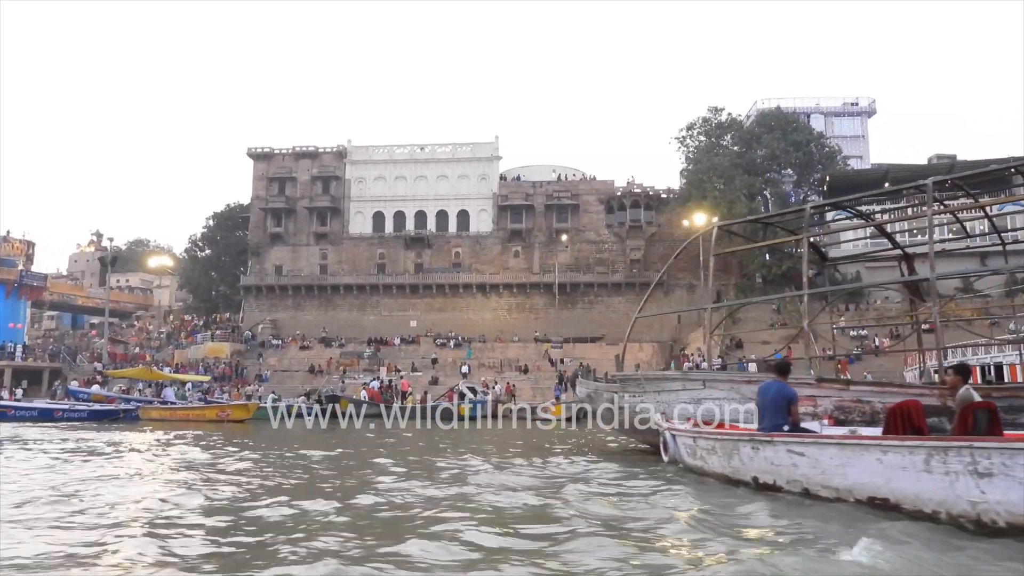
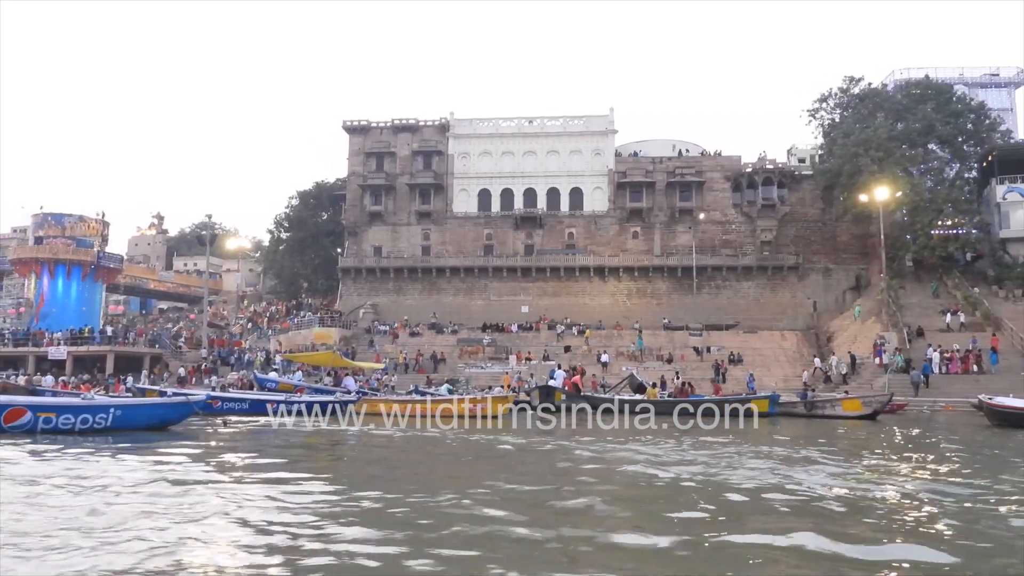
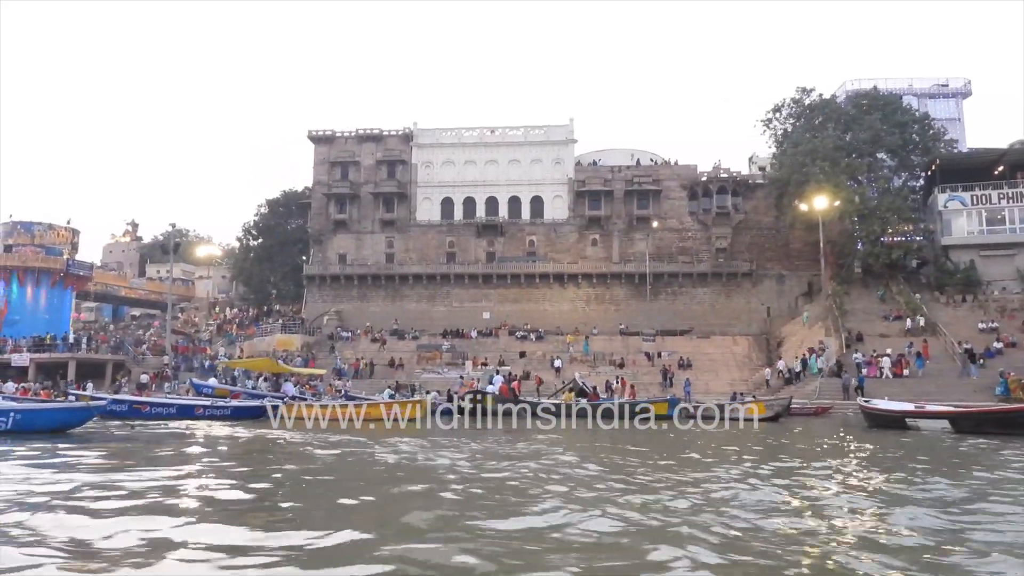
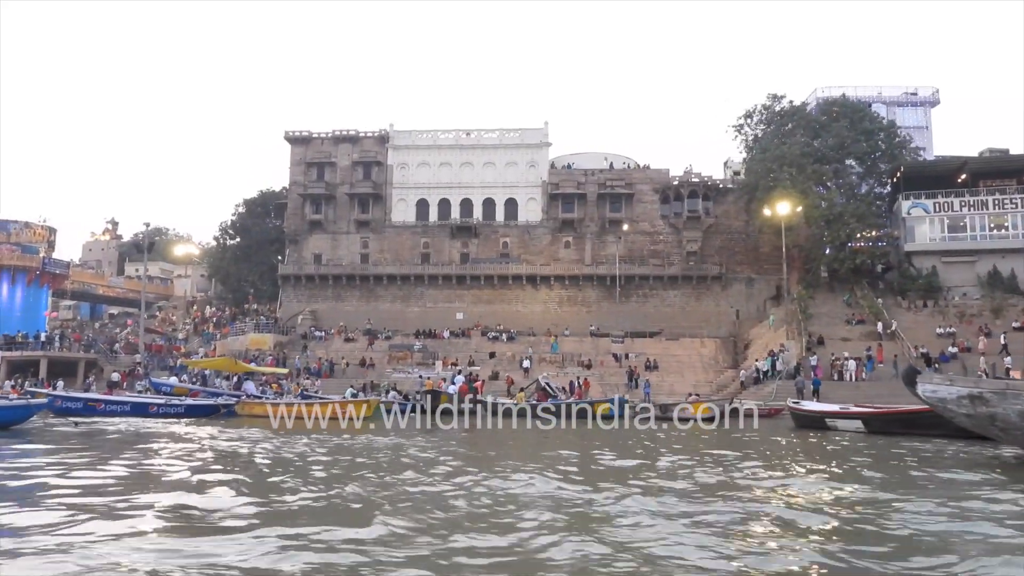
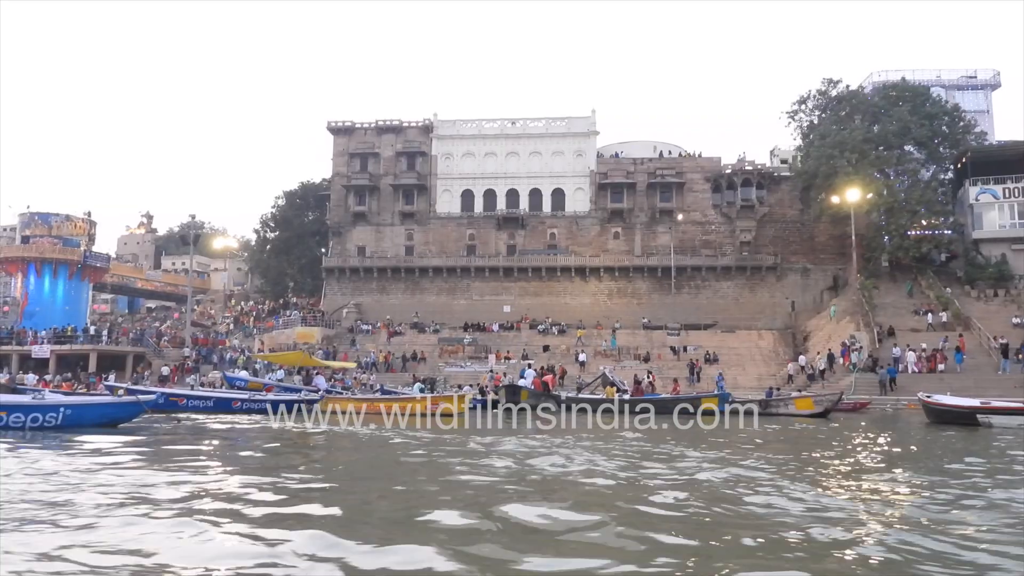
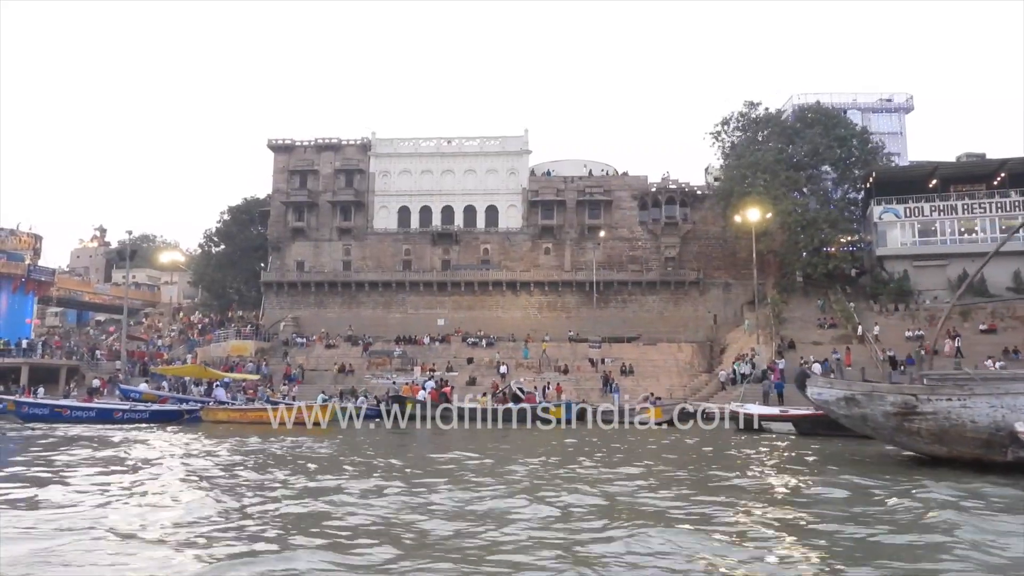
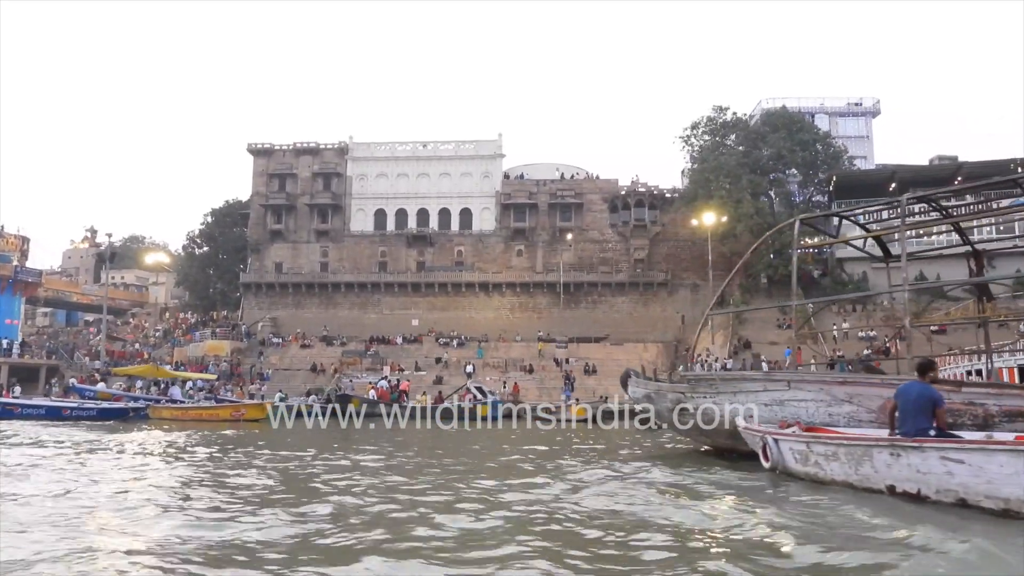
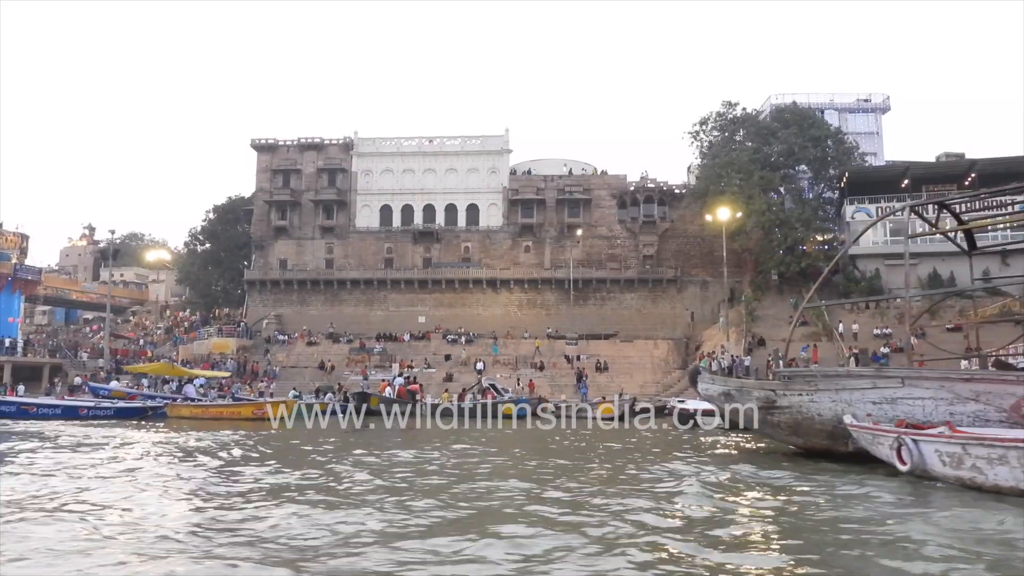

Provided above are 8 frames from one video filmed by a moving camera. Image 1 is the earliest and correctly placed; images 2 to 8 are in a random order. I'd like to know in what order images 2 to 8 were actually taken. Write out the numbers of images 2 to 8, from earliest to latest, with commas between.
7, 8, 6, 4, 3, 5, 2
